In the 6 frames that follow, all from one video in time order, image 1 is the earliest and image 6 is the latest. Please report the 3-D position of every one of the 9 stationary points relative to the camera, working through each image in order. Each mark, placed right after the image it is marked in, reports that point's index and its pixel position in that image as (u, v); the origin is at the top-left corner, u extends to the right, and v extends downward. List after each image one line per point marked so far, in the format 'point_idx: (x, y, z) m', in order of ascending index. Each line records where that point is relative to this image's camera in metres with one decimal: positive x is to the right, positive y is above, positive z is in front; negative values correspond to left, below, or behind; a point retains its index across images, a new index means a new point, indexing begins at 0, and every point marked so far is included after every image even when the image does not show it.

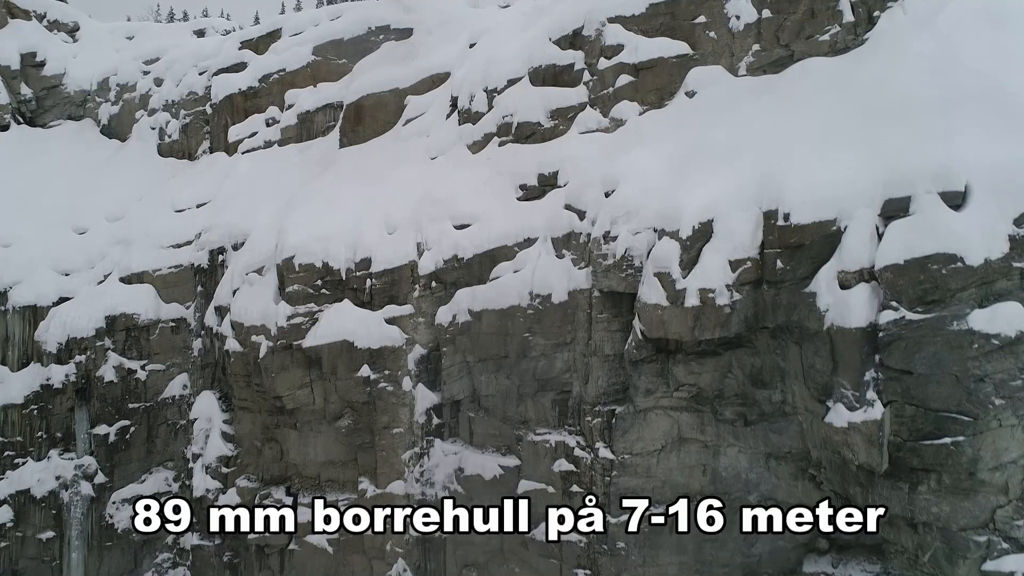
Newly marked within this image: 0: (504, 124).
0: (-0.1, +2.2, +9.0) m
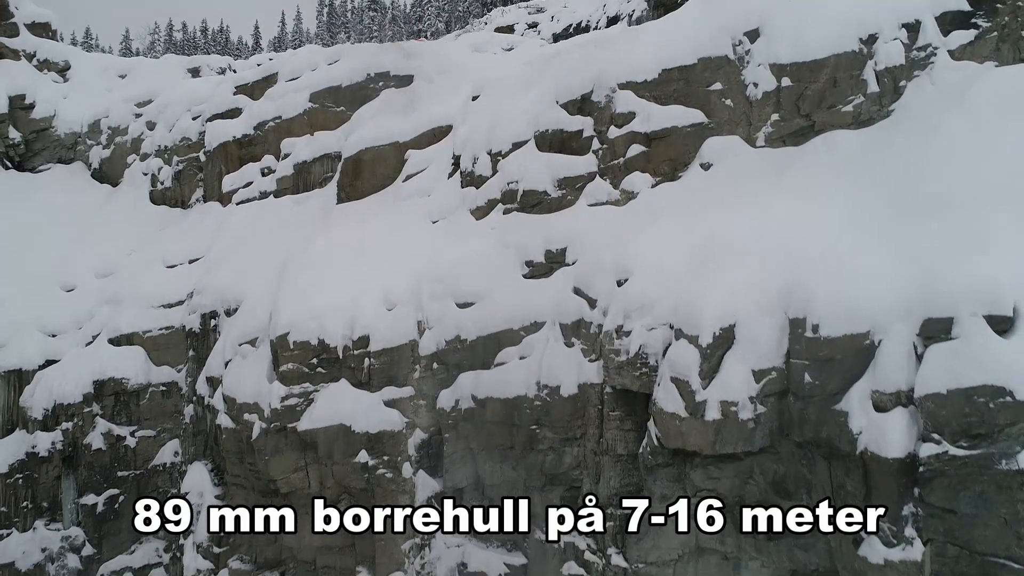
0: (0.0, +1.2, +8.6) m
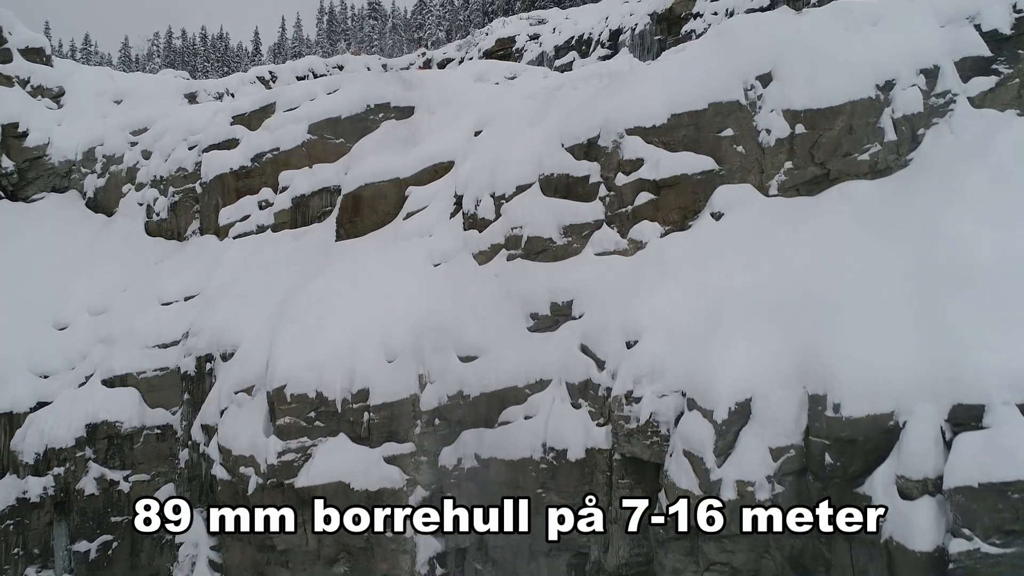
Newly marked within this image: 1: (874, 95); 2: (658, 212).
0: (0.0, +0.6, +8.3) m
1: (+3.9, +2.1, +7.3) m
2: (+1.7, +0.9, +7.7) m
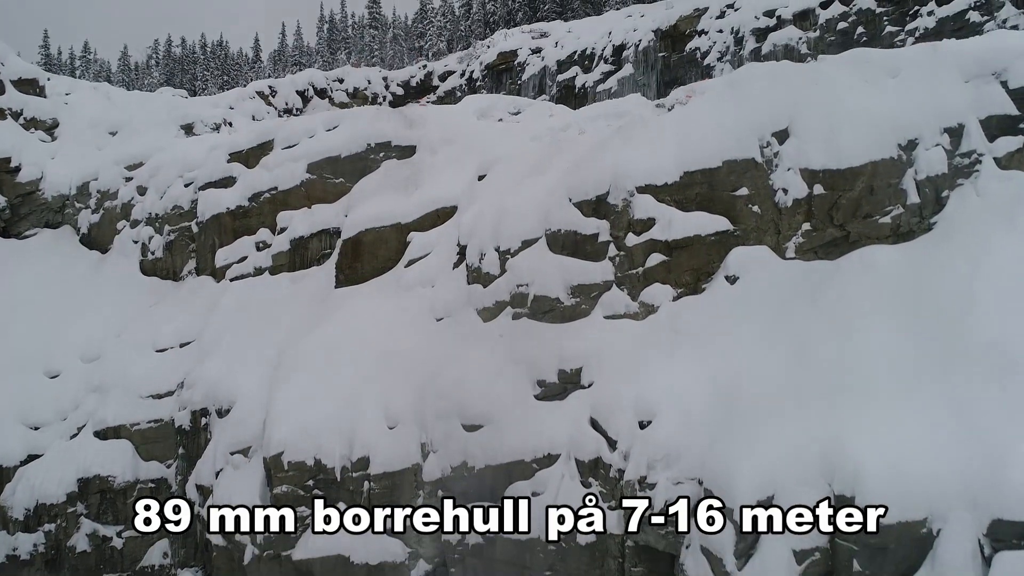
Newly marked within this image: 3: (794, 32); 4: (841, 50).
0: (+0.1, -0.1, +8.0) m
1: (+4.0, +1.4, +7.0) m
2: (+1.7, +0.2, +7.4) m
3: (+8.4, +7.6, +20.1) m
4: (+9.2, +6.7, +19.0) m
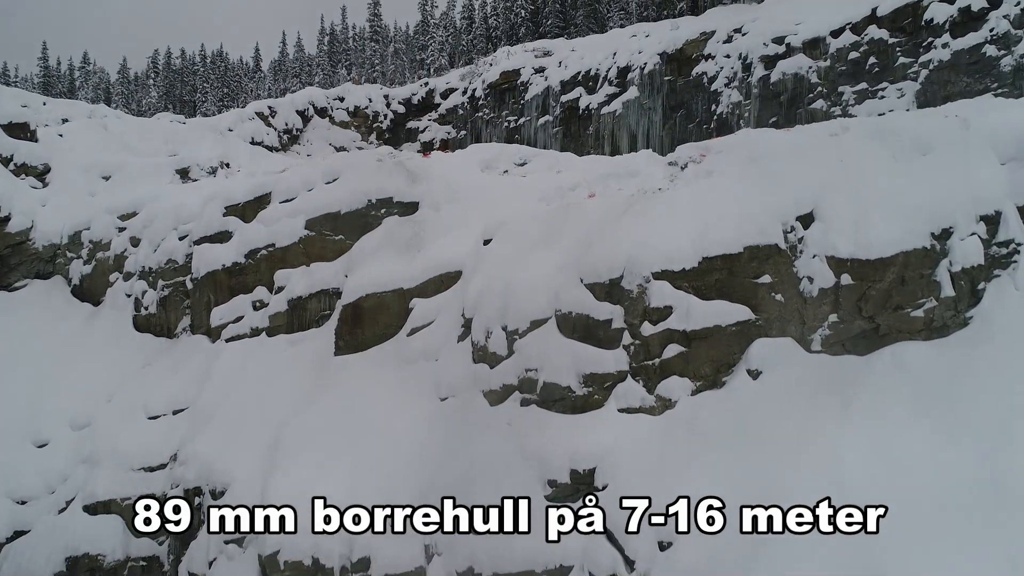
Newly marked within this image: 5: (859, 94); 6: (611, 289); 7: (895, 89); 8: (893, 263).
0: (+0.2, -1.0, +7.6) m
1: (+4.1, +0.4, +6.6) m
2: (+1.8, -0.8, +7.0) m
3: (+8.5, +6.6, +19.6) m
4: (+9.3, +5.7, +18.6) m
5: (+9.4, +5.3, +18.4) m
6: (+1.1, 0.0, +7.5) m
7: (+10.0, +5.2, +17.7) m
8: (+3.8, +0.2, +6.7) m
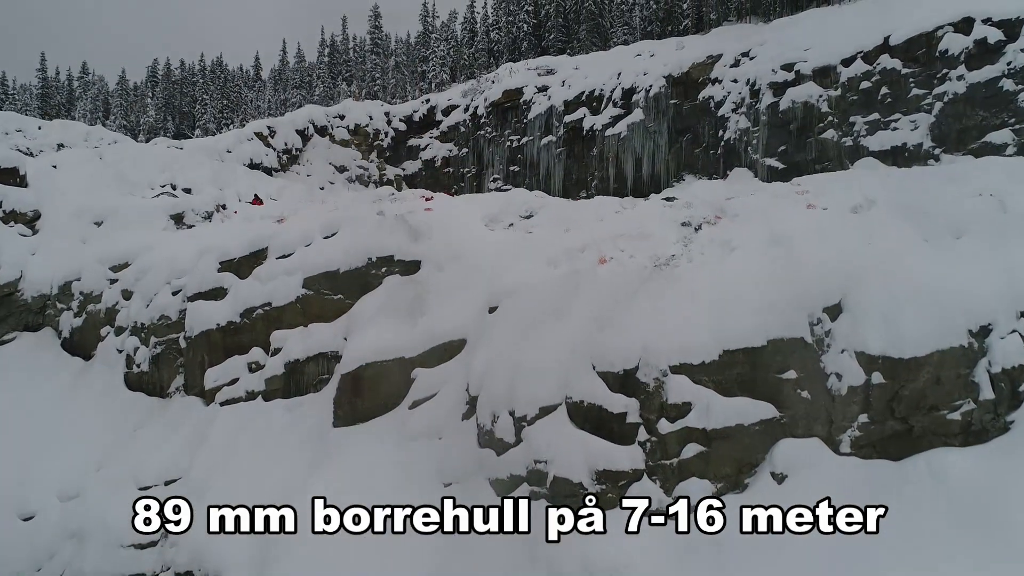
0: (+0.2, -1.9, +7.2) m
1: (+4.2, -0.5, +6.2) m
2: (+1.9, -1.7, +6.6) m
3: (+8.6, +5.7, +19.2) m
4: (+9.4, +4.8, +18.2) m
5: (+9.5, +4.3, +17.9) m
6: (+1.2, -0.9, +7.1) m
7: (+10.1, +4.3, +17.3) m
8: (+3.8, -0.7, +6.3) m
